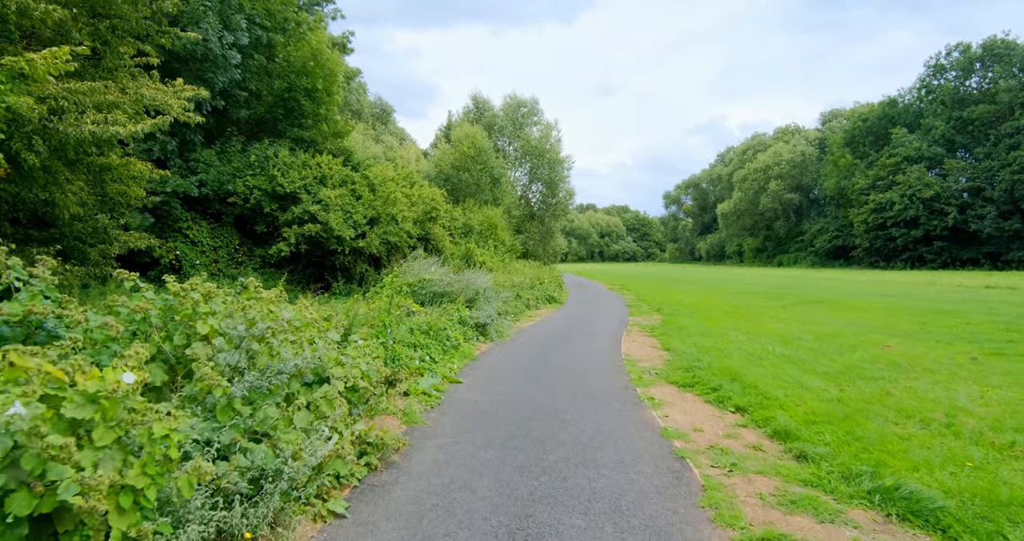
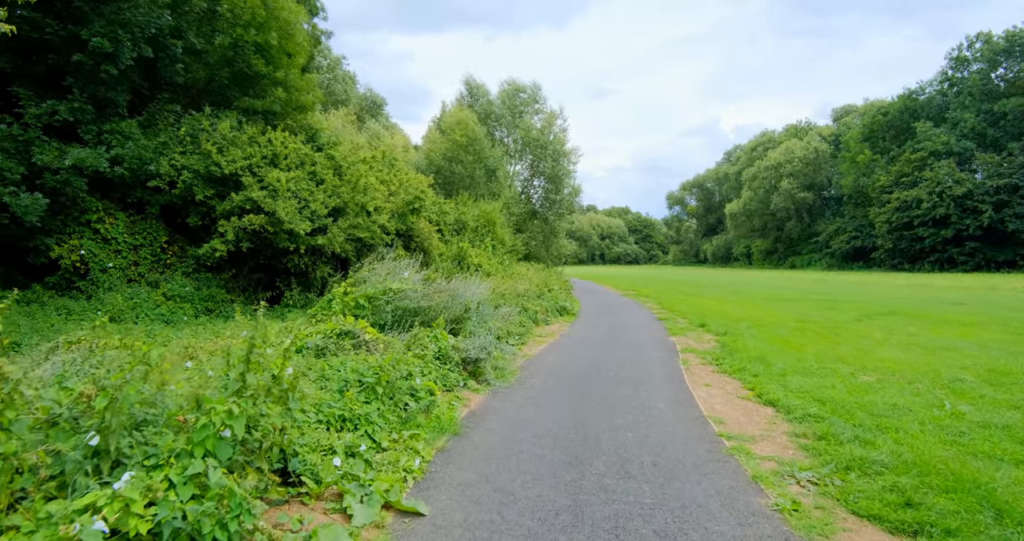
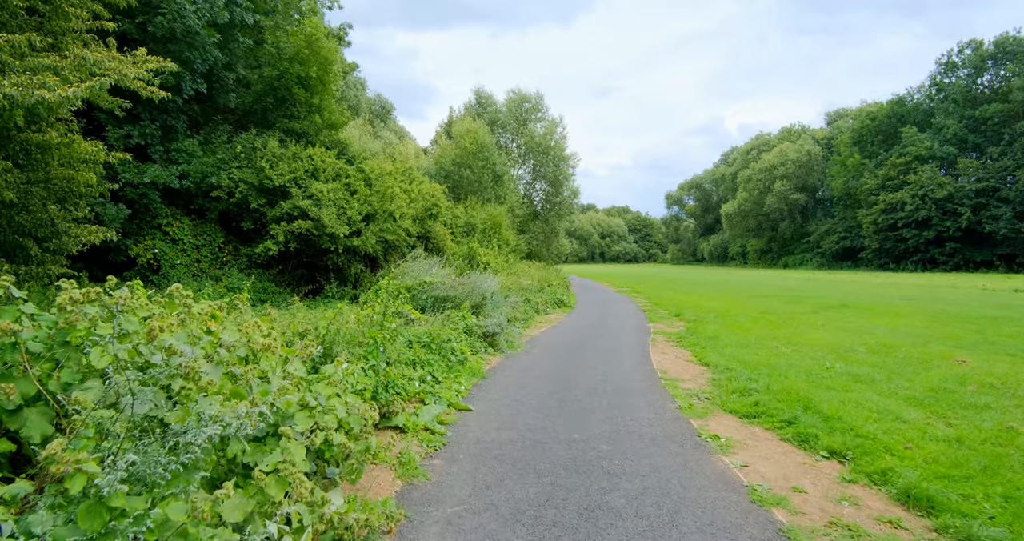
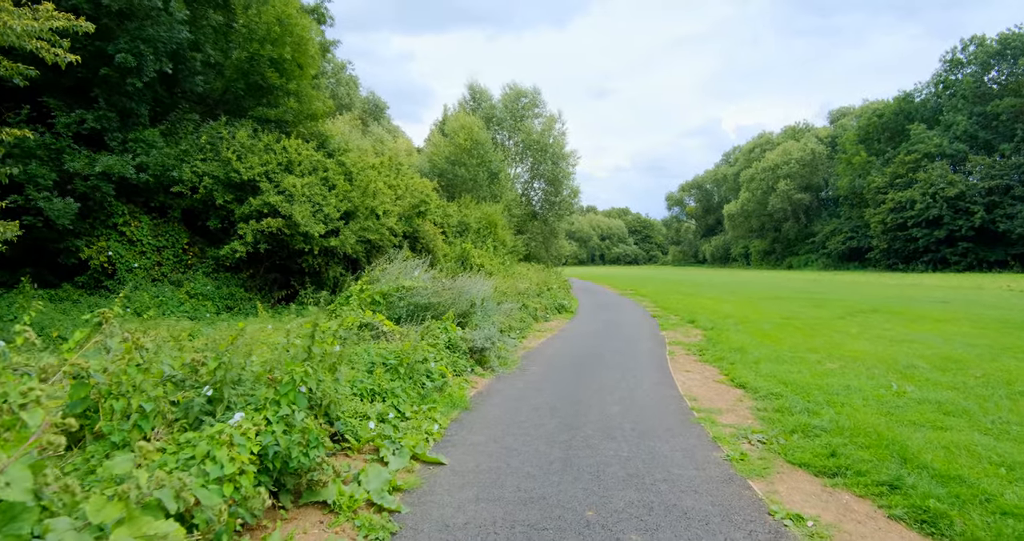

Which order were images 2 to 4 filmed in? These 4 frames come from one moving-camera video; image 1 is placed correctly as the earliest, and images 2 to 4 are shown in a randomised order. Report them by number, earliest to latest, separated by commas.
3, 4, 2
